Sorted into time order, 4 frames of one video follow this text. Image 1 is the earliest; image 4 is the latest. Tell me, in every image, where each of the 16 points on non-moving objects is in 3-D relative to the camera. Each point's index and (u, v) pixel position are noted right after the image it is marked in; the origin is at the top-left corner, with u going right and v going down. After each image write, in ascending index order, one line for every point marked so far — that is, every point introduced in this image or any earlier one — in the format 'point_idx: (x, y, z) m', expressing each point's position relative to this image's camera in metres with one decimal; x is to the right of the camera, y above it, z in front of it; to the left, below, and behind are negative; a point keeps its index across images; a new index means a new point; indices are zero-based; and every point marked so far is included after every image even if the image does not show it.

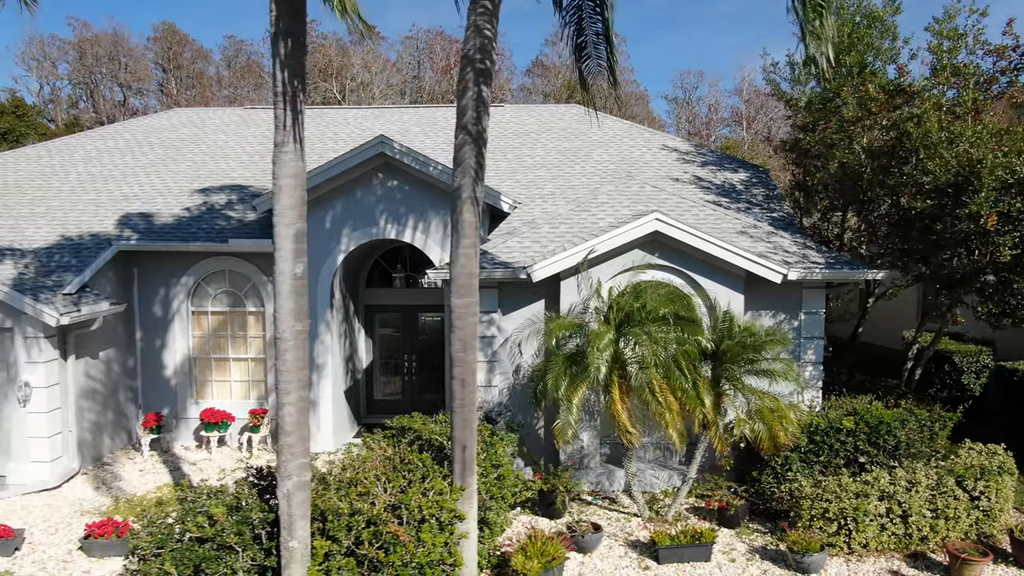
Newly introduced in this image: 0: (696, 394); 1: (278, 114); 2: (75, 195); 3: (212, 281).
0: (+1.8, -1.0, +9.7) m
1: (-1.5, +1.1, +6.2) m
2: (-6.5, +1.4, +14.8) m
3: (-4.2, +0.1, +13.8) m
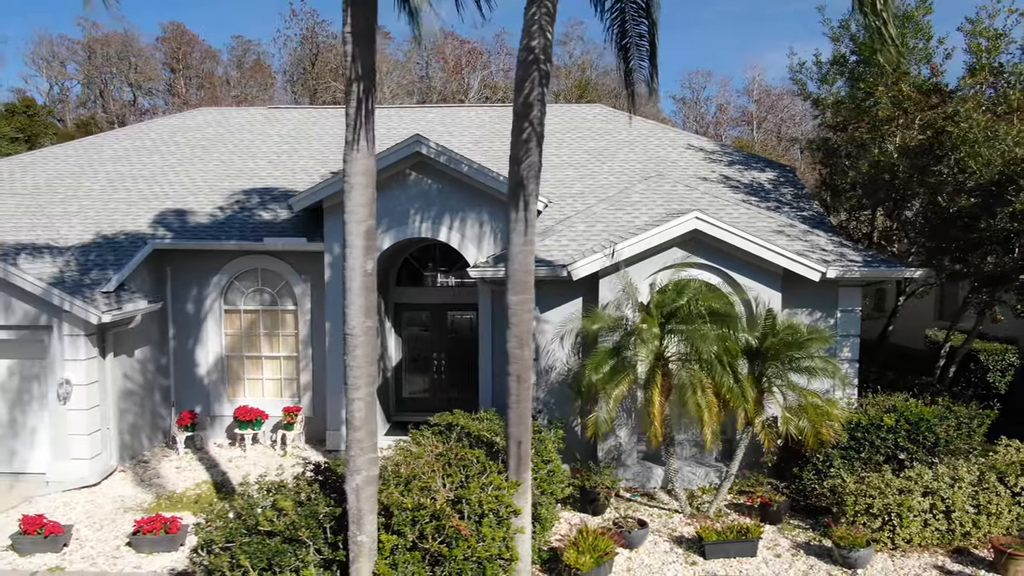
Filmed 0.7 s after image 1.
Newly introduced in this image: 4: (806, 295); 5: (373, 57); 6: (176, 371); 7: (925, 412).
0: (+2.3, -1.0, +9.7) m
1: (-1.0, +1.1, +6.3) m
2: (-6.1, +1.4, +14.9) m
3: (-3.7, +0.1, +13.8) m
4: (+3.3, -0.1, +11.3) m
5: (-0.9, +1.5, +6.4) m
6: (-4.7, -1.2, +14.0) m
7: (+4.3, -1.3, +10.3) m
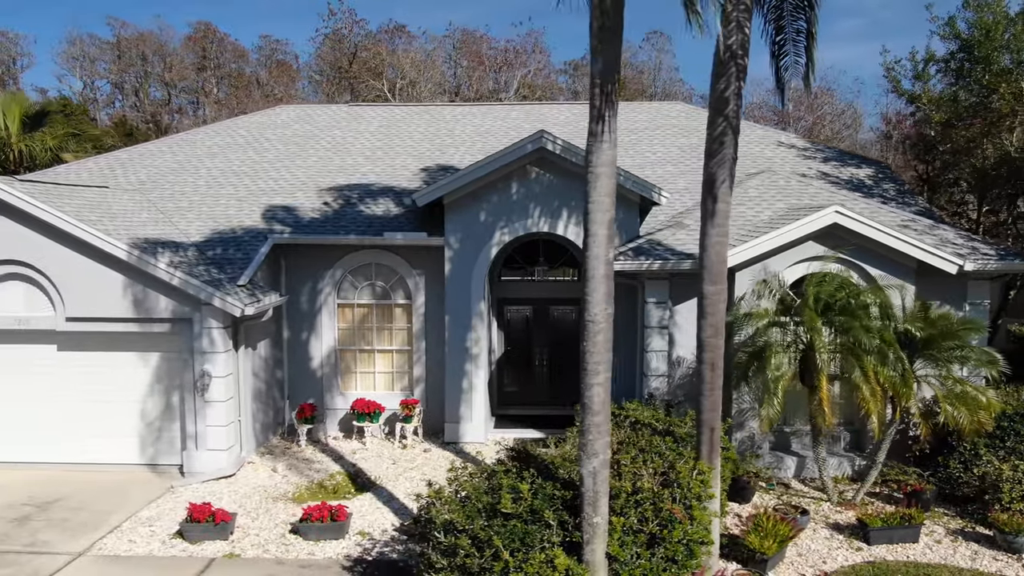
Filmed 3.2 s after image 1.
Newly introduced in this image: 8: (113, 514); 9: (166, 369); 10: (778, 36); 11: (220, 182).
0: (+3.8, -0.9, +9.9) m
1: (+0.6, +1.2, +6.5) m
2: (-4.5, +1.5, +15.1) m
3: (-2.2, +0.2, +14.0) m
4: (+4.9, 0.0, +11.5) m
5: (+0.7, +1.6, +6.6) m
6: (-3.2, -1.1, +14.1) m
7: (+5.8, -1.2, +10.5) m
8: (-4.2, -2.4, +10.5) m
9: (-4.2, -1.0, +12.1) m
10: (+2.7, +2.5, +10.0) m
11: (-4.5, +1.6, +15.4) m
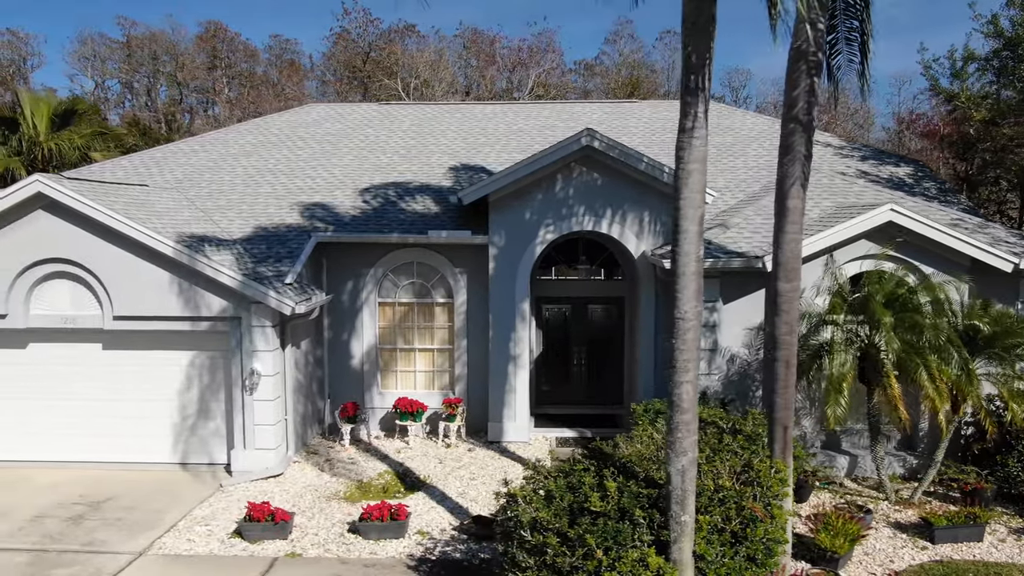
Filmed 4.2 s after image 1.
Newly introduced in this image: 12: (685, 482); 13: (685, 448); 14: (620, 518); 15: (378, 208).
0: (+4.4, -0.9, +9.9) m
1: (+1.1, +1.2, +6.4) m
2: (-3.9, +1.5, +15.0) m
3: (-1.6, +0.2, +14.0) m
4: (+5.5, 0.0, +11.4) m
5: (+1.3, +1.6, +6.6) m
6: (-2.6, -1.1, +14.1) m
7: (+6.4, -1.2, +10.4) m
8: (-3.6, -2.4, +10.5) m
9: (-3.6, -1.0, +12.1) m
10: (+3.3, +2.6, +9.9) m
11: (-3.9, +1.7, +15.4) m
12: (+1.2, -1.3, +6.7) m
13: (+1.2, -1.1, +6.7) m
14: (+0.7, -1.6, +6.8) m
15: (-1.9, +1.1, +14.2) m
